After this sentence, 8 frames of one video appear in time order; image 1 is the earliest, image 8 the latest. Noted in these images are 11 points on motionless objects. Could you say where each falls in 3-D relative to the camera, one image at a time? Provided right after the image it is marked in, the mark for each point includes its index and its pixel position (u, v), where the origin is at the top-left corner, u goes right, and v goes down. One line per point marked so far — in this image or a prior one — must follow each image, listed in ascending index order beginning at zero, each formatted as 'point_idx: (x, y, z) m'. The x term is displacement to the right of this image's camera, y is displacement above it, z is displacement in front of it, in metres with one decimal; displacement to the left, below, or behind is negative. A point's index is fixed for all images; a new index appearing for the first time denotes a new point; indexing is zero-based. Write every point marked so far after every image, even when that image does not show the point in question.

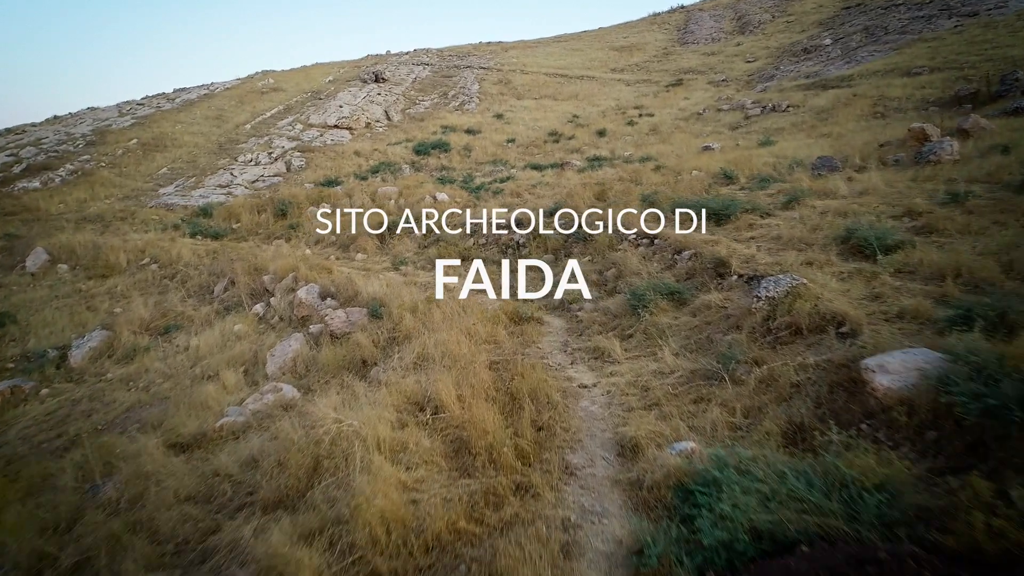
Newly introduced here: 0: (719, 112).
0: (+5.1, +4.3, +17.6) m
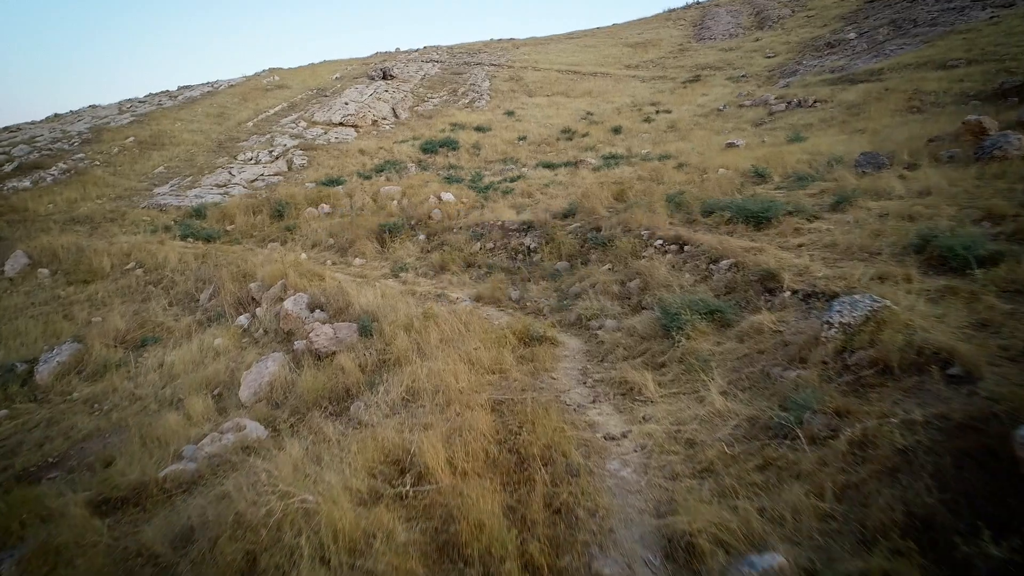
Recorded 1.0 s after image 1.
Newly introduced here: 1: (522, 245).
0: (+5.4, +4.2, +16.8) m
1: (+0.1, +0.4, +7.2) m
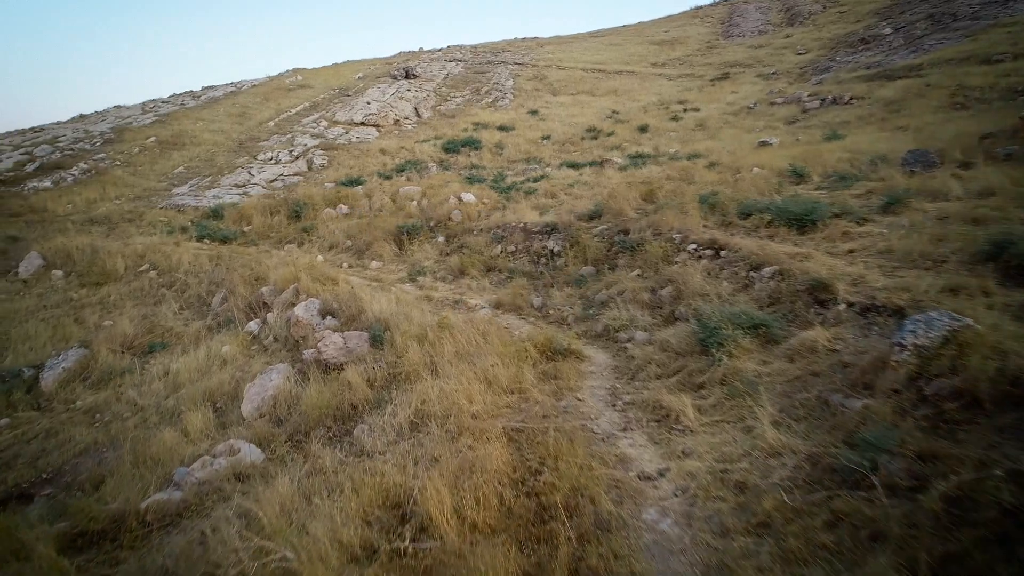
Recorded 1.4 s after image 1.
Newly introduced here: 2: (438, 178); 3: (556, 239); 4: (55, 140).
0: (+5.9, +4.1, +16.2) m
1: (+0.3, +0.4, +6.8) m
2: (-1.3, +1.9, +12.2) m
3: (+0.4, +0.5, +6.9) m
4: (-10.3, +3.3, +16.1) m
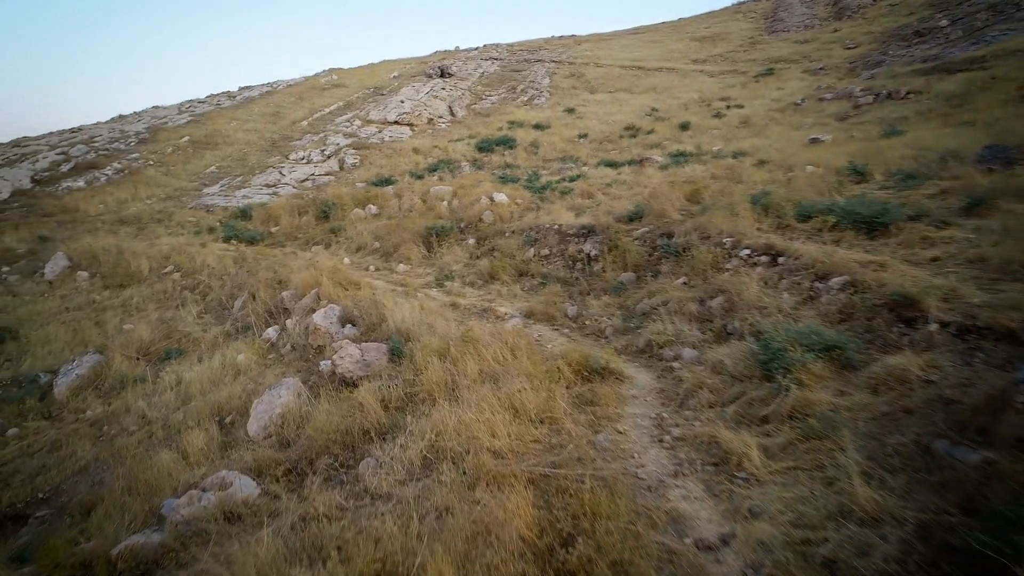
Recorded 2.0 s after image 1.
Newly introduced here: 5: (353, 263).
0: (+6.7, +4.0, +15.4) m
1: (+0.6, +0.3, +6.3) m
2: (-0.7, +1.8, +11.8) m
3: (+0.7, +0.4, +6.5) m
4: (-9.5, +3.3, +16.1) m
5: (-1.8, +0.3, +8.2) m
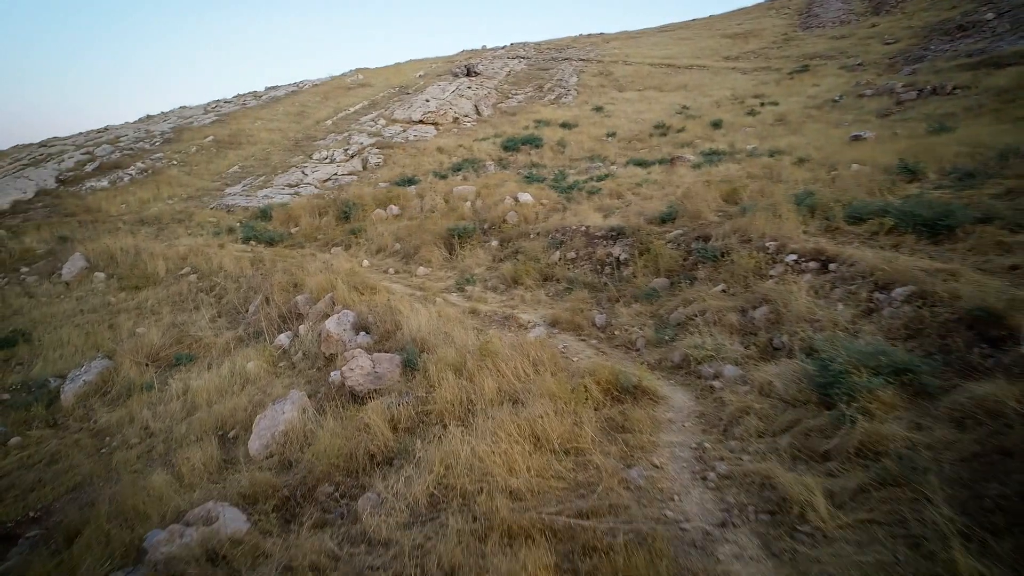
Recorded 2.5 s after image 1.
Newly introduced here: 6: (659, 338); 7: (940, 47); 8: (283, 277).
0: (+7.2, +3.9, +14.8) m
1: (+0.8, +0.3, +6.0) m
2: (-0.3, +1.8, +11.5) m
3: (+0.9, +0.4, +6.1) m
4: (-8.9, +3.3, +16.1) m
5: (-1.5, +0.2, +7.9) m
6: (+0.9, -0.3, +4.2) m
7: (+10.8, +6.1, +18.0) m
8: (-2.4, +0.1, +7.6) m
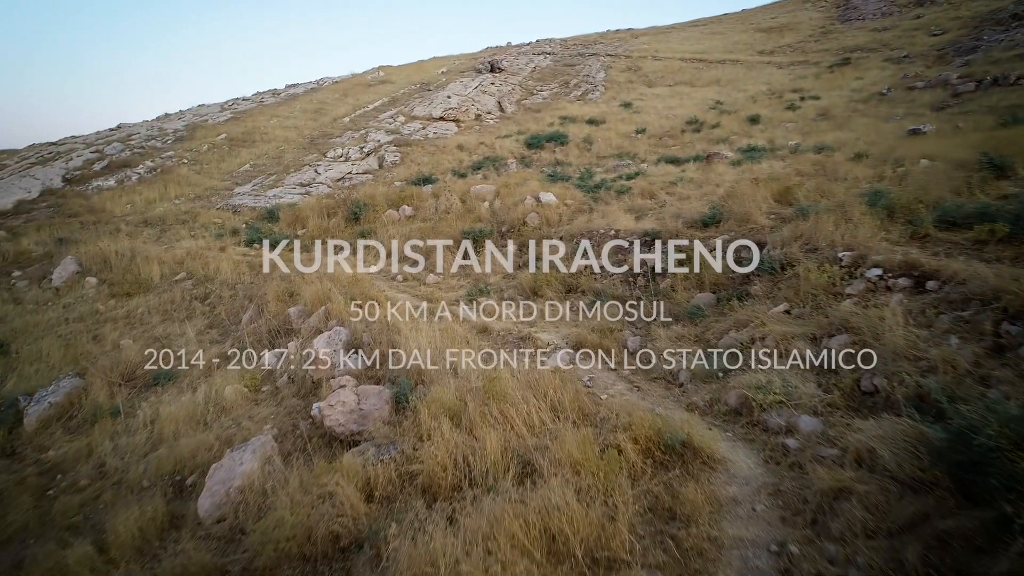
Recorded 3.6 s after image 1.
0: (+7.7, +3.8, +13.8) m
1: (+1.0, +0.2, +5.2) m
2: (+0.1, +1.7, +10.7) m
3: (+1.1, +0.3, +5.3) m
4: (-8.4, +3.3, +15.7) m
5: (-1.3, +0.2, +7.2) m
6: (+0.9, -0.4, +3.3) m
7: (+11.4, +5.9, +16.9) m
8: (-2.2, 0.0, +6.9) m
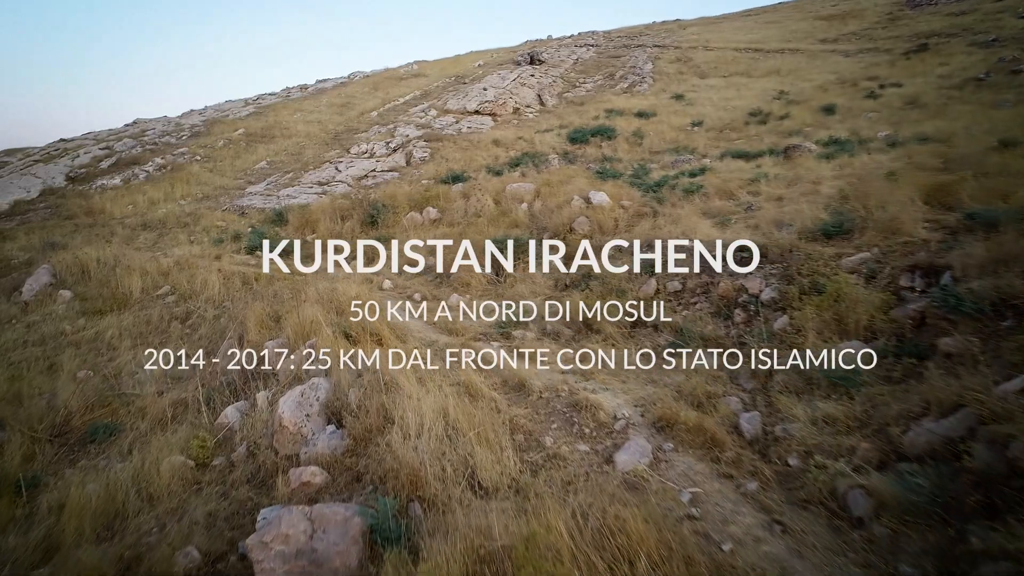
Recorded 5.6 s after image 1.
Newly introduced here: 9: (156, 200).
0: (+8.4, +3.6, +12.0) m
1: (+1.2, 0.0, +3.7) m
2: (+0.6, +1.5, +9.3) m
3: (+1.3, +0.1, +3.8) m
4: (-7.6, +3.2, +14.7) m
5: (-1.0, 0.0, +5.8) m
6: (+1.1, -0.6, +1.9) m
7: (+12.2, +5.6, +14.8) m
8: (-1.9, -0.1, +5.6) m
9: (-5.4, +1.3, +10.9) m
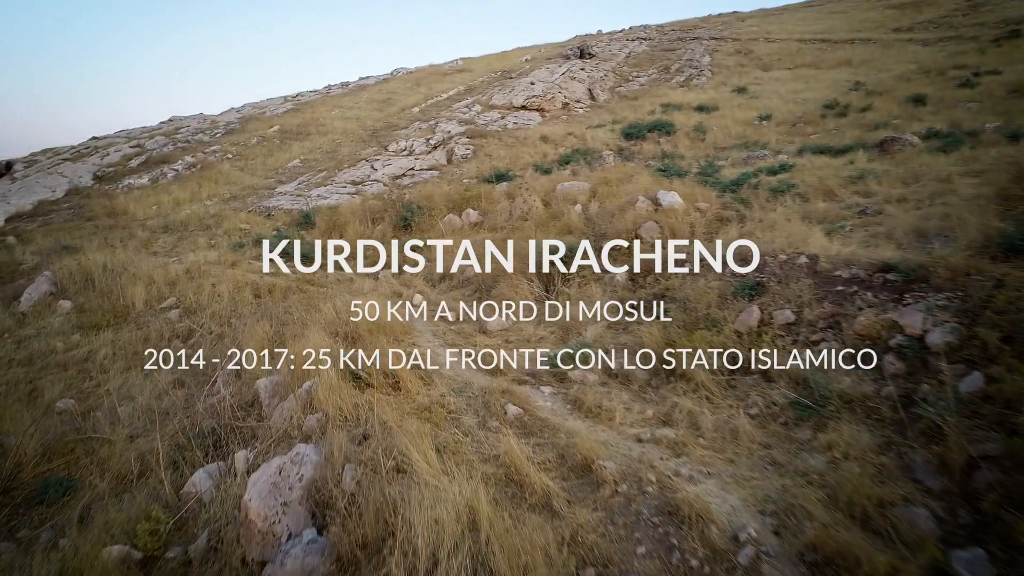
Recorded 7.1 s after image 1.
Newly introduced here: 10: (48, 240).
0: (+9.2, +3.3, +10.4) m
1: (+1.4, -0.2, +2.6) m
2: (+1.2, +1.4, +8.2) m
3: (+1.6, -0.1, +2.7) m
4: (-6.6, +3.1, +14.1) m
5: (-0.6, -0.1, +4.9) m
6: (+1.2, -0.7, +0.8) m
7: (+13.2, +5.4, +13.0) m
8: (-1.5, -0.2, +4.7) m
9: (-4.7, +1.3, +10.2) m
10: (-5.8, +0.6, +8.9) m
